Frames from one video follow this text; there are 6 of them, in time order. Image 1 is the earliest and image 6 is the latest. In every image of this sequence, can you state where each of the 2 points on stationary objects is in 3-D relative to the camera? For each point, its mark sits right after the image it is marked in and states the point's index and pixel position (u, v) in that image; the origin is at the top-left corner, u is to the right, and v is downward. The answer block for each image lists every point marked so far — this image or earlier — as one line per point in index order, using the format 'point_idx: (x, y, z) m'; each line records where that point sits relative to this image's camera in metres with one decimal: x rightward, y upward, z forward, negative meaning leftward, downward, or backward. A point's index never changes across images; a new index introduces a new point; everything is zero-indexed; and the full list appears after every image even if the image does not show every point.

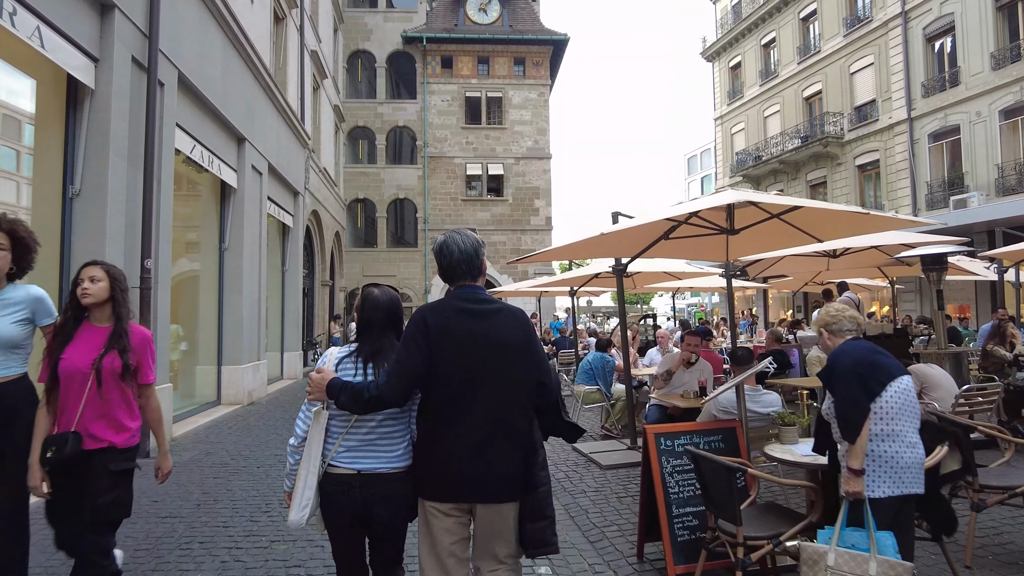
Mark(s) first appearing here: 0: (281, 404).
0: (-4.0, -2.0, +11.6) m
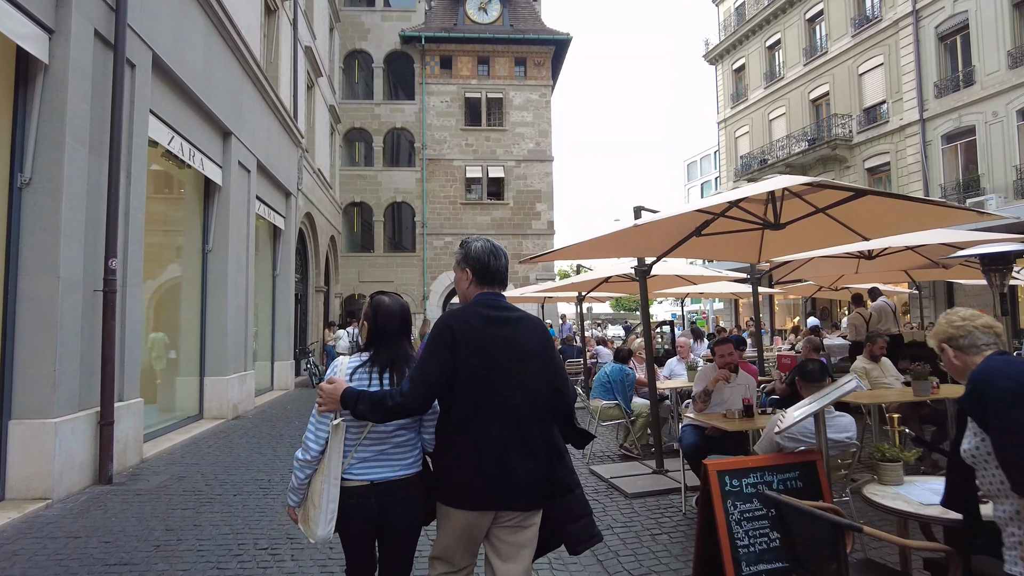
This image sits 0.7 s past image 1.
0: (-4.0, -2.1, +10.8) m
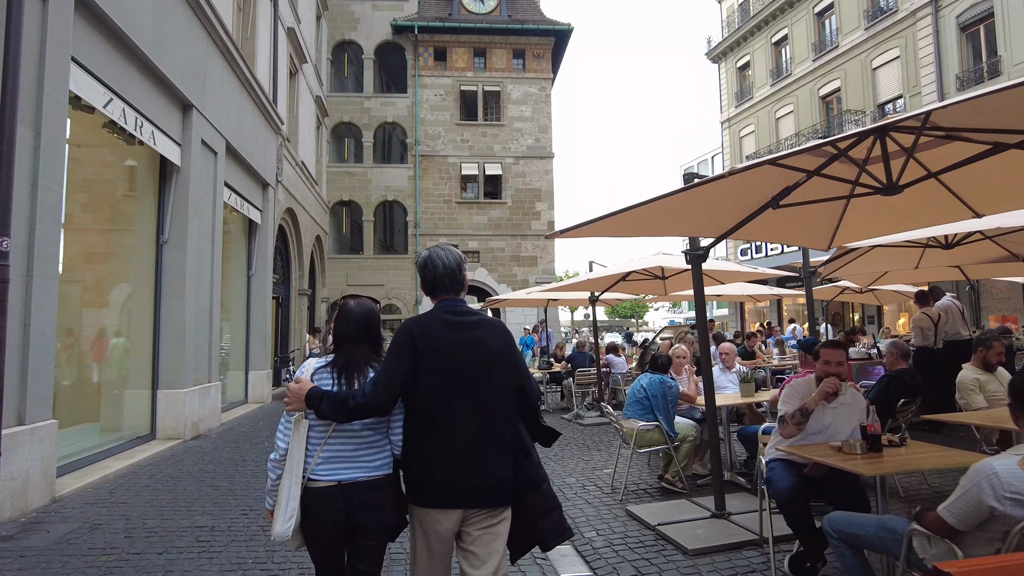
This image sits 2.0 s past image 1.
0: (-3.9, -2.1, +9.3) m
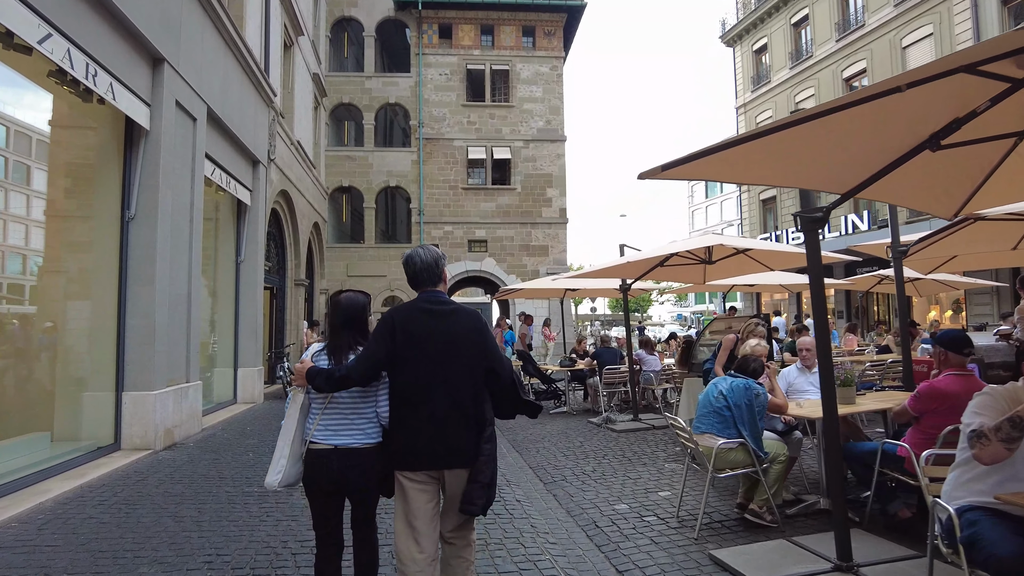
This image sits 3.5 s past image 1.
0: (-3.6, -1.9, +8.0) m
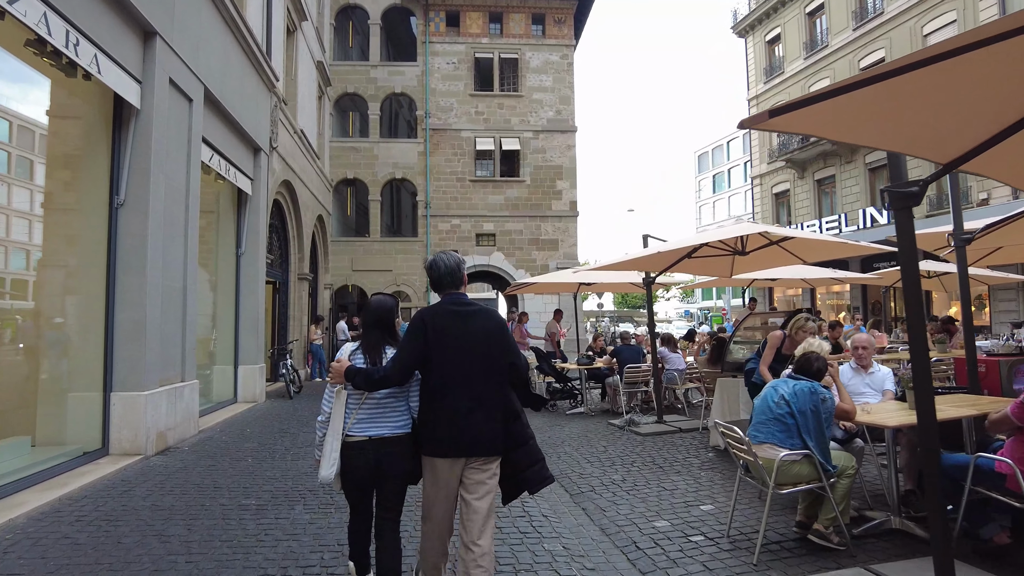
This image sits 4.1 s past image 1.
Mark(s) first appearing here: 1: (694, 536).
0: (-3.4, -1.8, +7.5) m
1: (+1.2, -1.7, +4.5) m
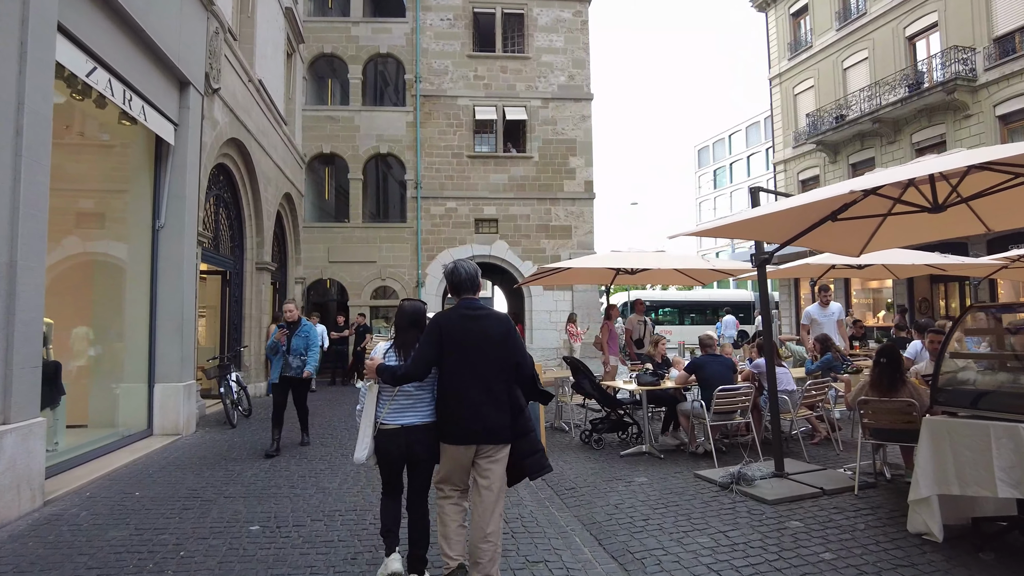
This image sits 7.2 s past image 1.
0: (-3.0, -1.6, +4.3) m
1: (+1.7, -1.5, +1.4) m
